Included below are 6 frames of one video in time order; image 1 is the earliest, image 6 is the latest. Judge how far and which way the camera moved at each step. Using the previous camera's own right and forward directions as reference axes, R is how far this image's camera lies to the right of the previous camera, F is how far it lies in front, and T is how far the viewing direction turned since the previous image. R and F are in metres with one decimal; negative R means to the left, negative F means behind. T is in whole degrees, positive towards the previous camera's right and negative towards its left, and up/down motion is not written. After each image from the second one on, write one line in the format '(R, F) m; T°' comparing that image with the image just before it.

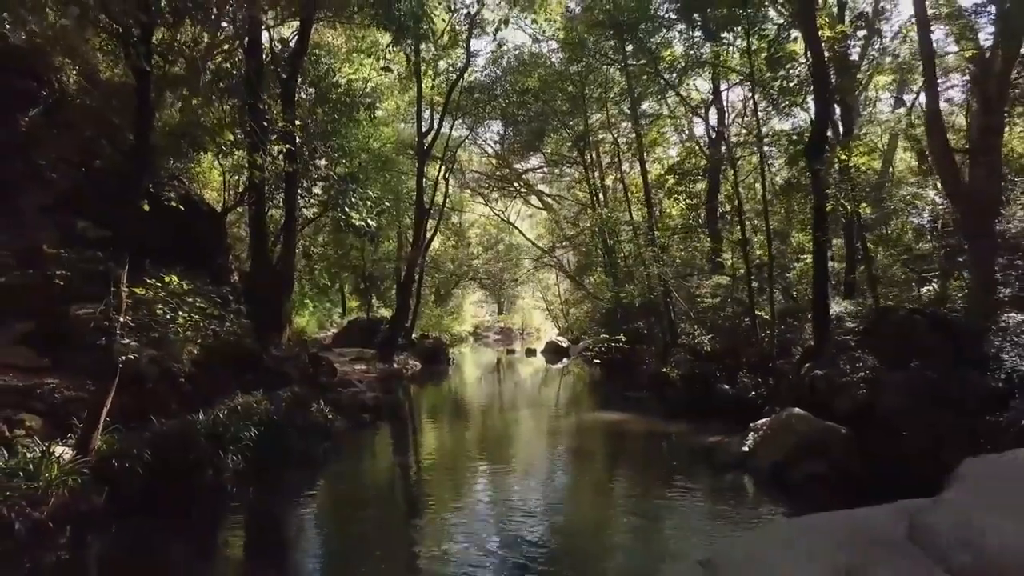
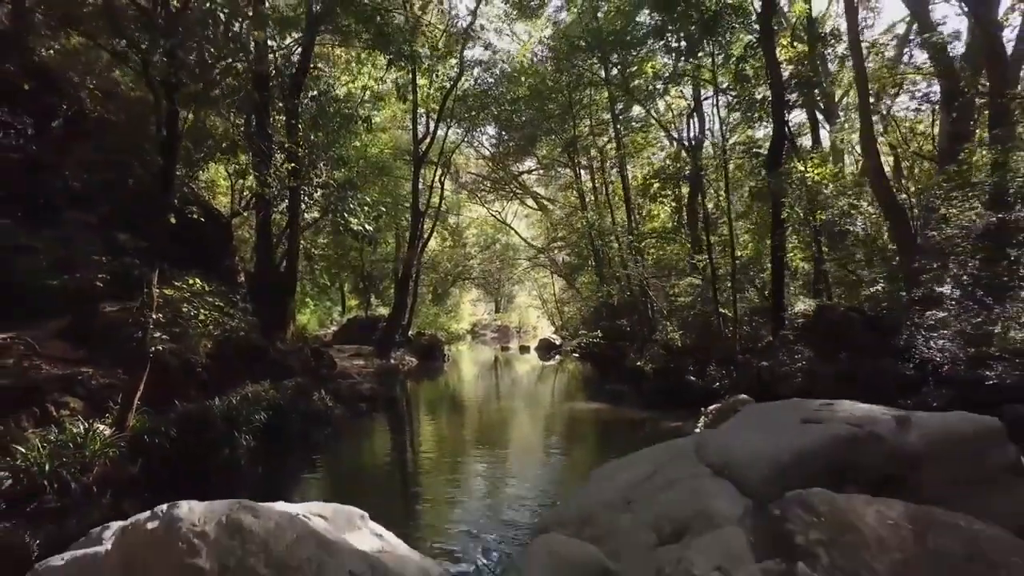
(+0.3, -1.2) m; 0°
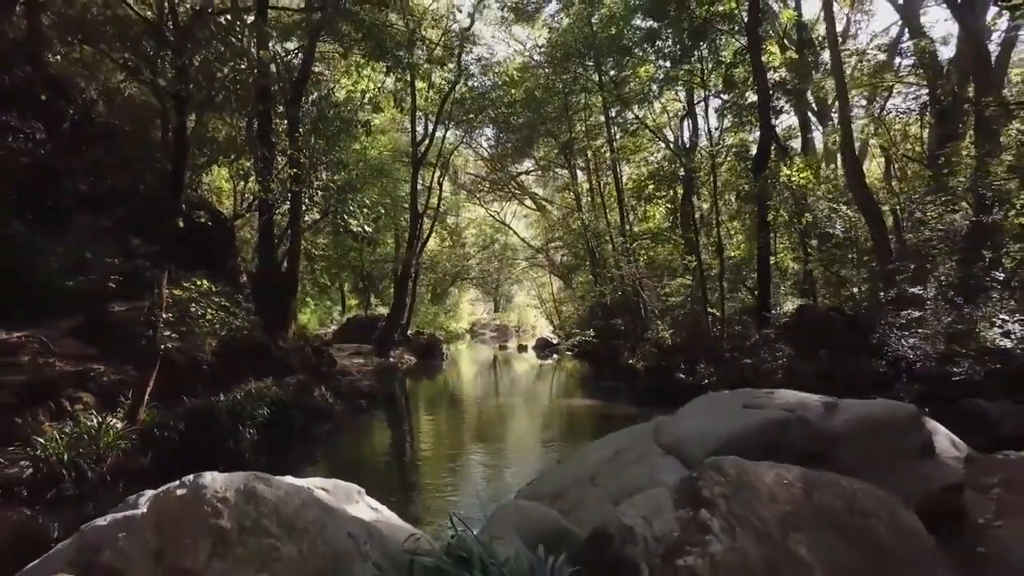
(+0.1, -0.5) m; 0°
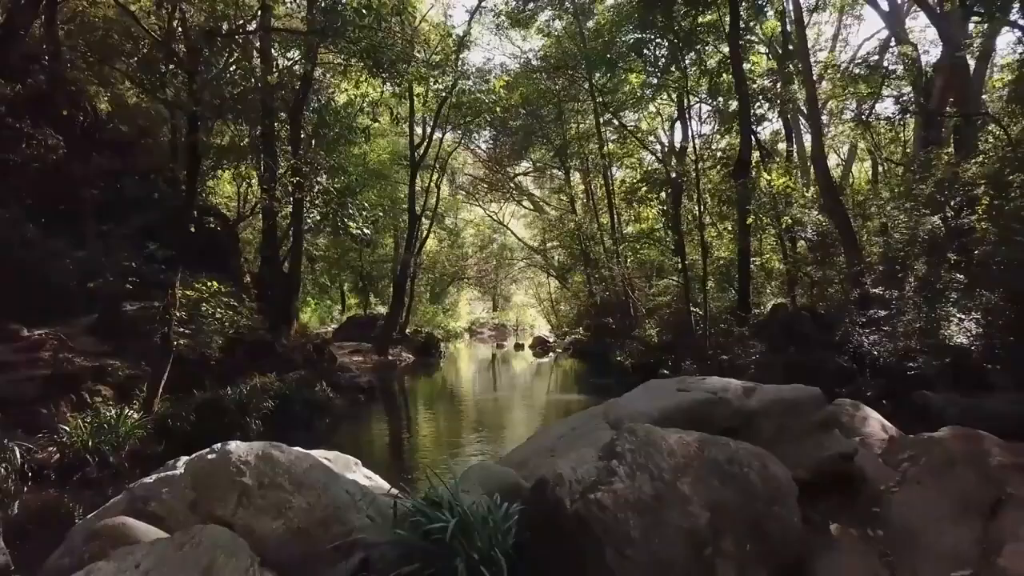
(+0.2, -0.7) m; 0°
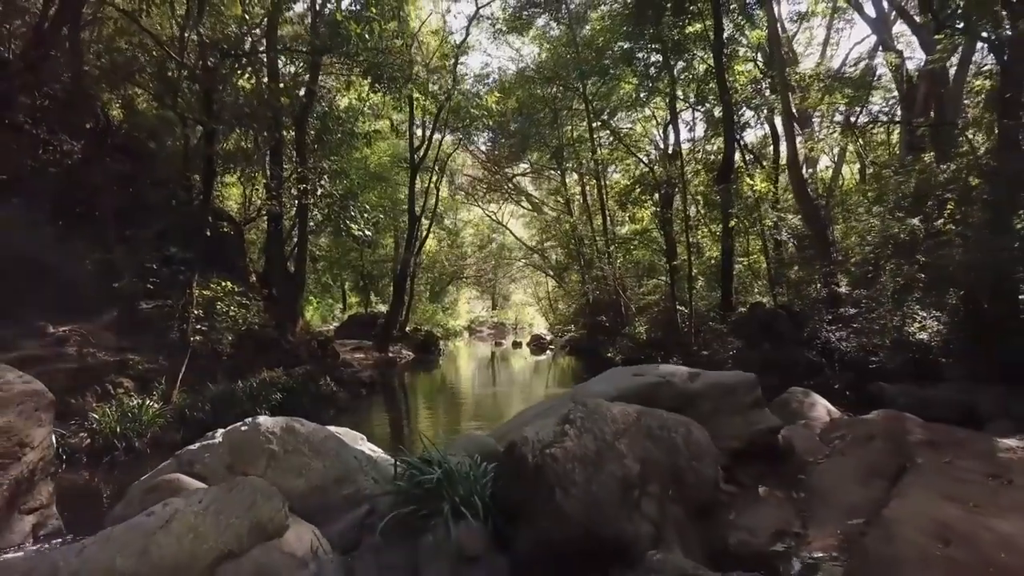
(+0.1, -0.8) m; 0°
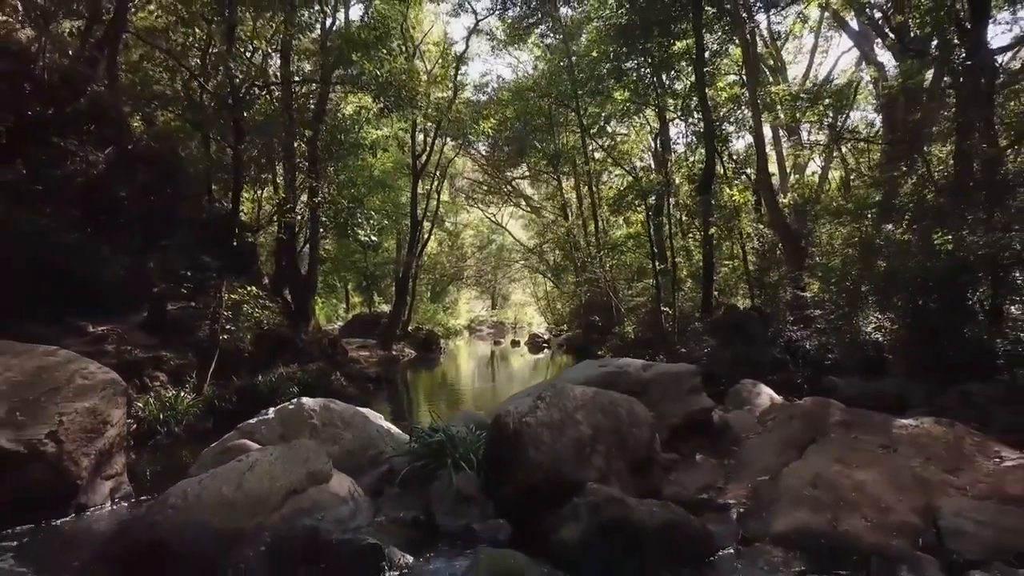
(+0.1, -1.2) m; 0°
